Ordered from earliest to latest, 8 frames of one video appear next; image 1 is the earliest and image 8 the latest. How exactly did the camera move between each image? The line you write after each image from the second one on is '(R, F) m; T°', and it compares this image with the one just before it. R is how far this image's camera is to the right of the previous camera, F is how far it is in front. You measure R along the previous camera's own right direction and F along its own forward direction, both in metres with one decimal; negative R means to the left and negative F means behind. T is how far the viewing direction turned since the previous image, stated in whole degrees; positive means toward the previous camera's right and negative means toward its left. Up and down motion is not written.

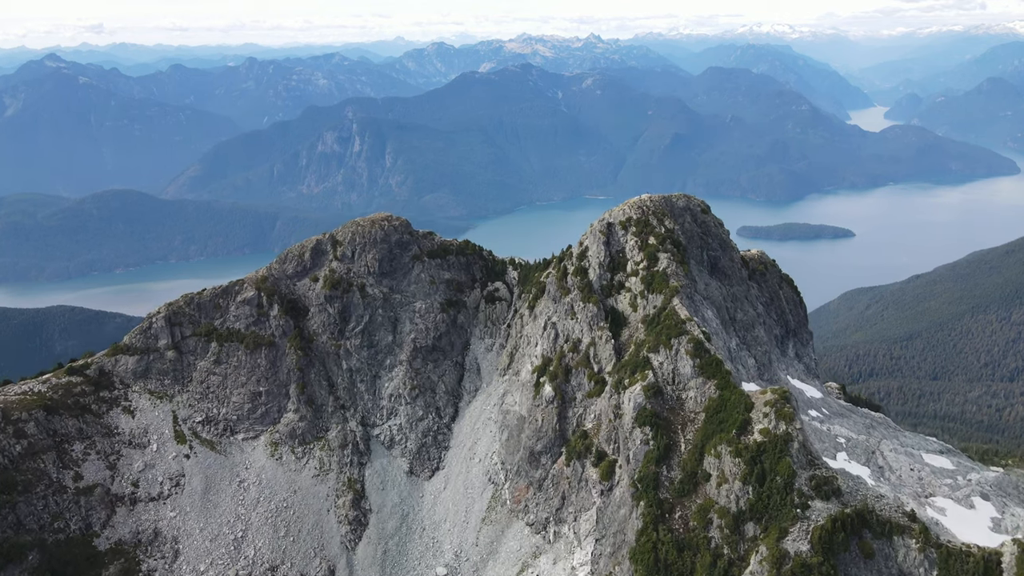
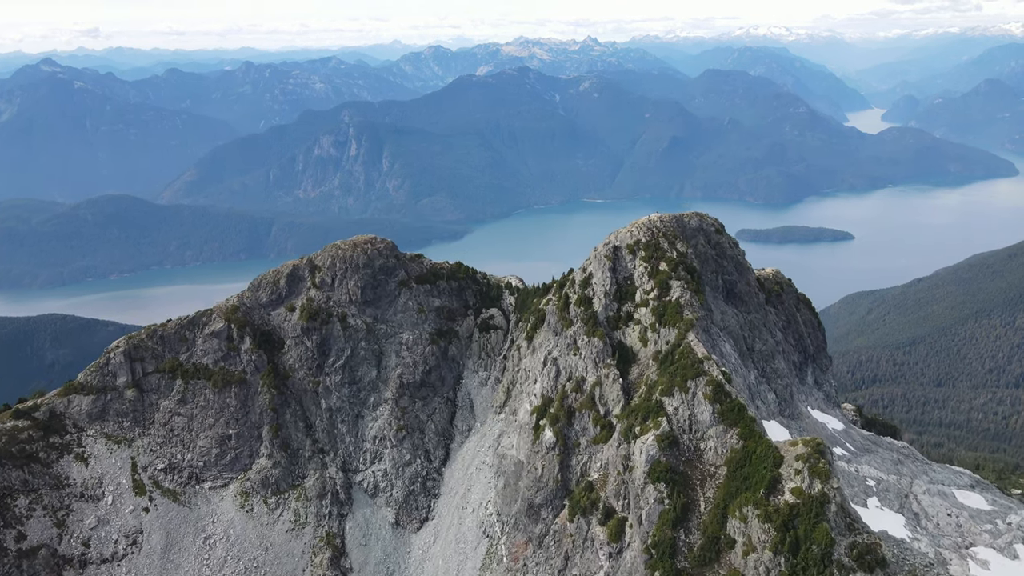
(+0.1, +5.1) m; 0°
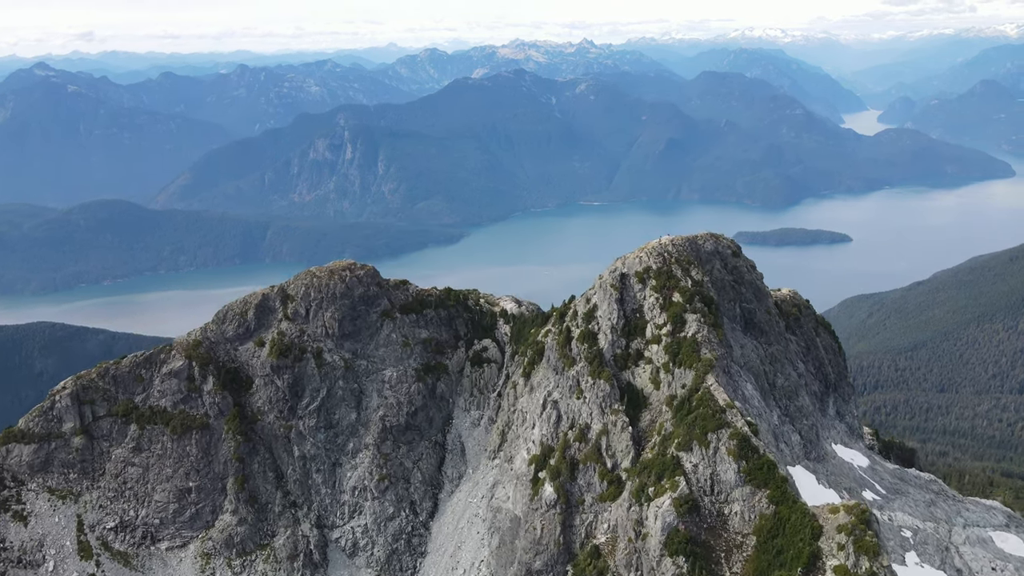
(+0.1, +5.2) m; 0°
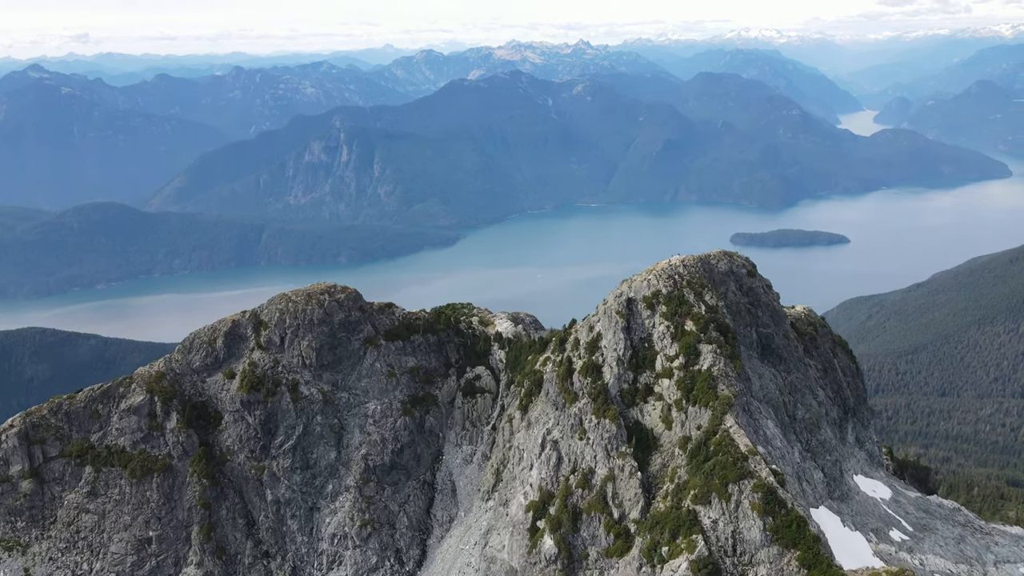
(+0.1, +4.1) m; 0°
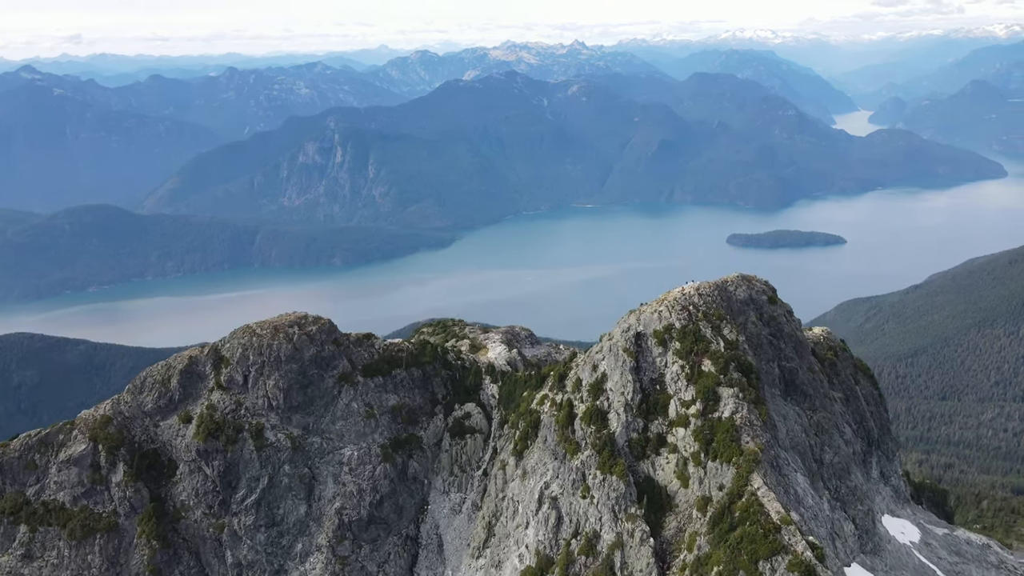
(+0.1, +4.7) m; 0°
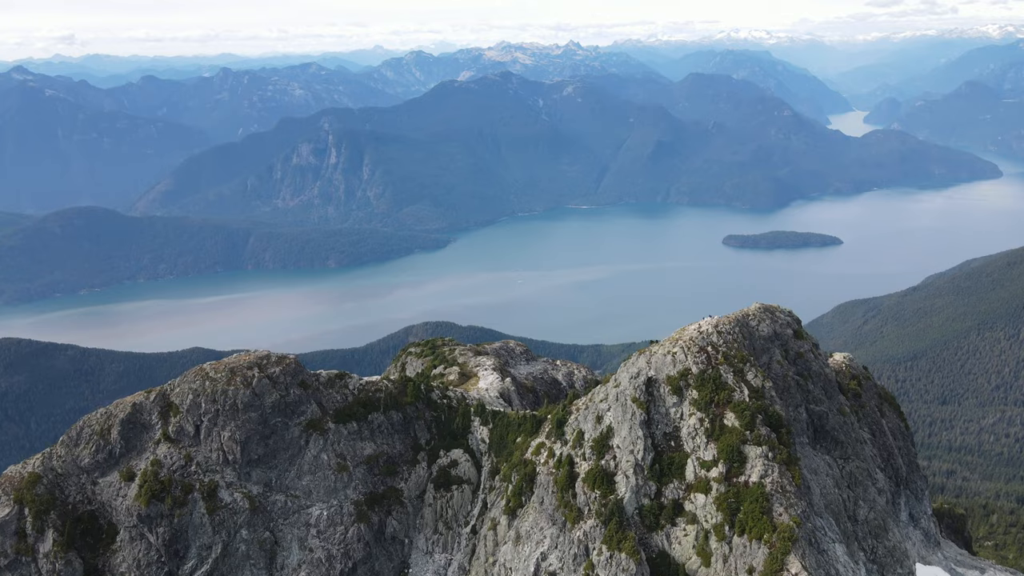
(+0.2, +4.7) m; 0°
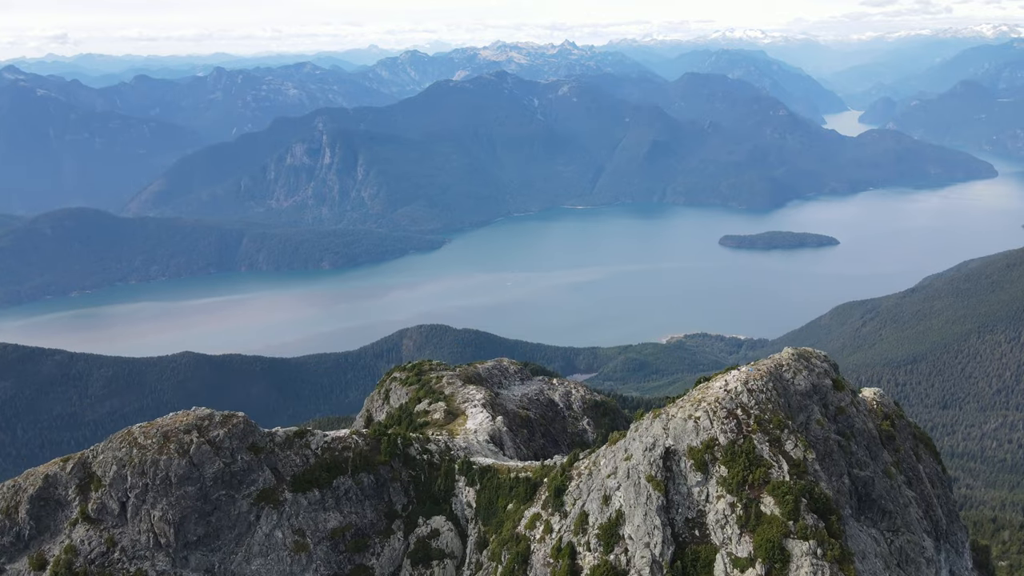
(+0.2, +5.3) m; 0°
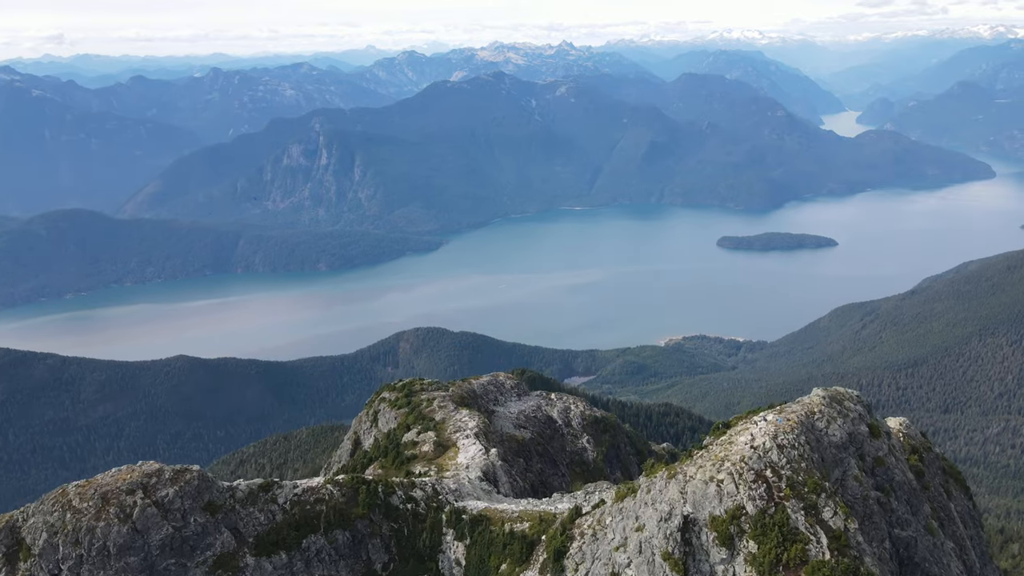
(+0.1, +3.5) m; 0°
